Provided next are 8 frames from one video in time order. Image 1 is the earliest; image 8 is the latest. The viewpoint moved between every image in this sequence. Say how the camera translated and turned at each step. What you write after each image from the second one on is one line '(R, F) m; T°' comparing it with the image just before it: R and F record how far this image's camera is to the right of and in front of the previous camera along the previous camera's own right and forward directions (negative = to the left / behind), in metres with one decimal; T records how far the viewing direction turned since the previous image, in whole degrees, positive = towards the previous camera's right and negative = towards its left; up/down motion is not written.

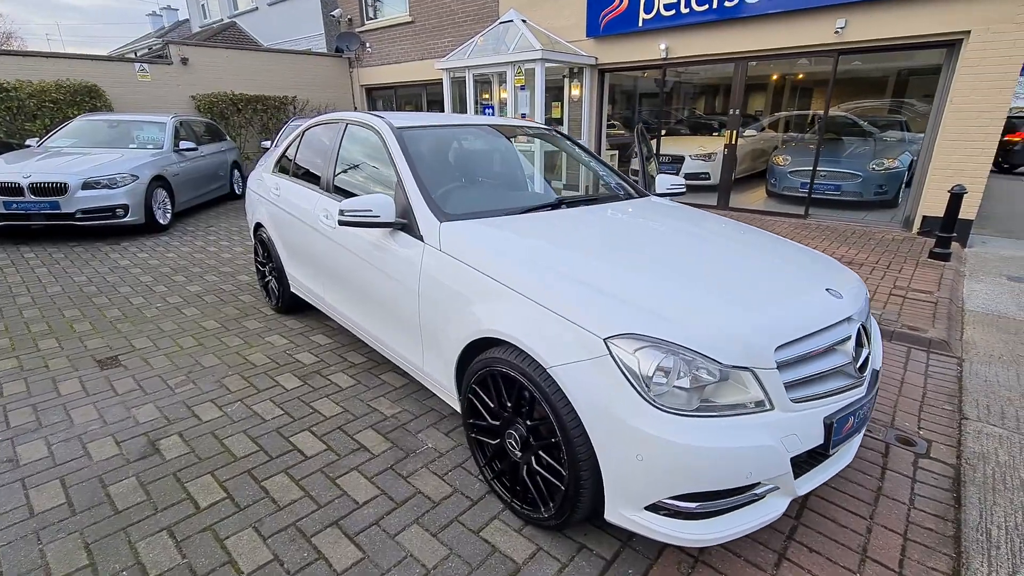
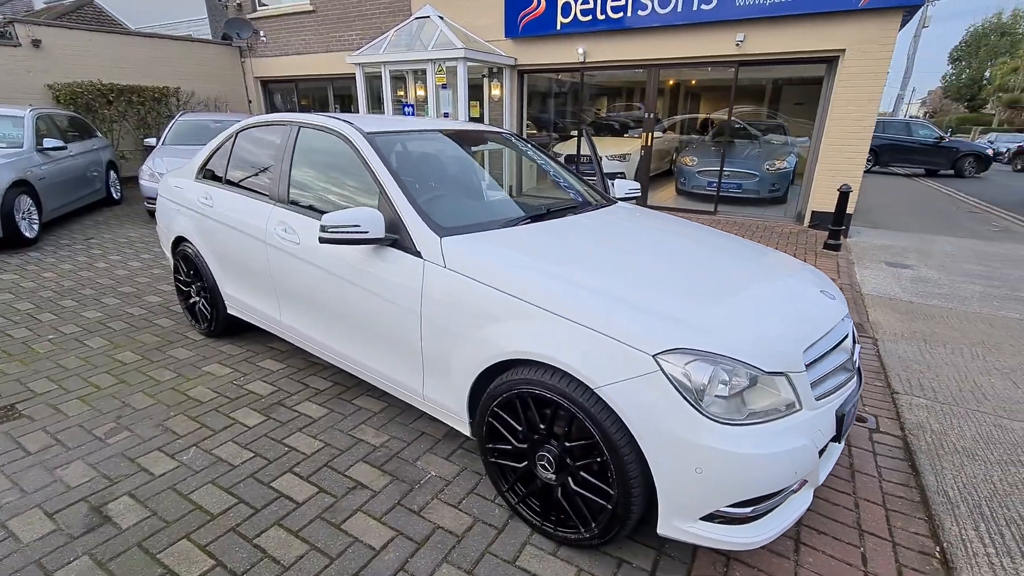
(-0.4, +0.1) m; +11°
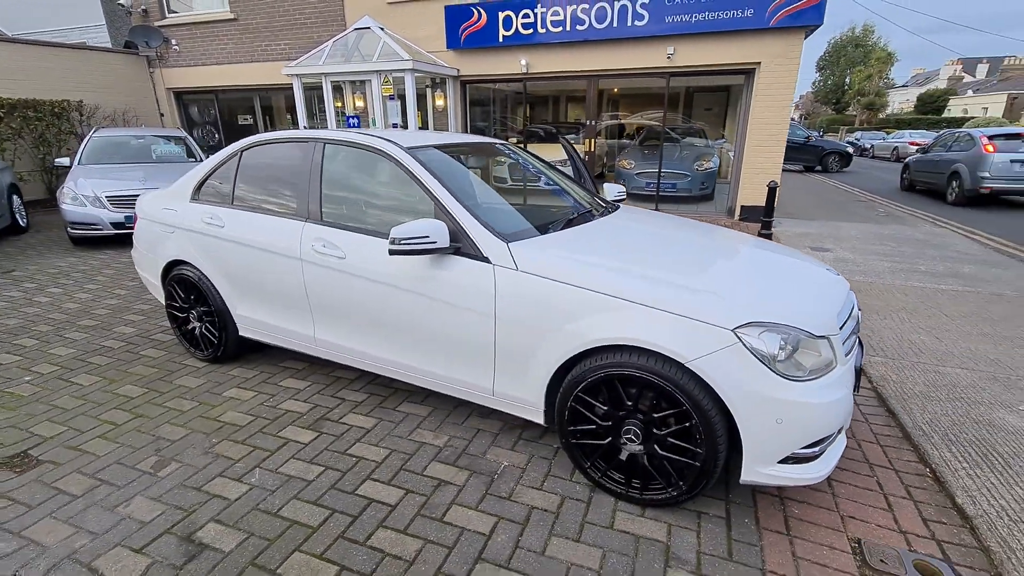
(-0.7, -0.2) m; +9°
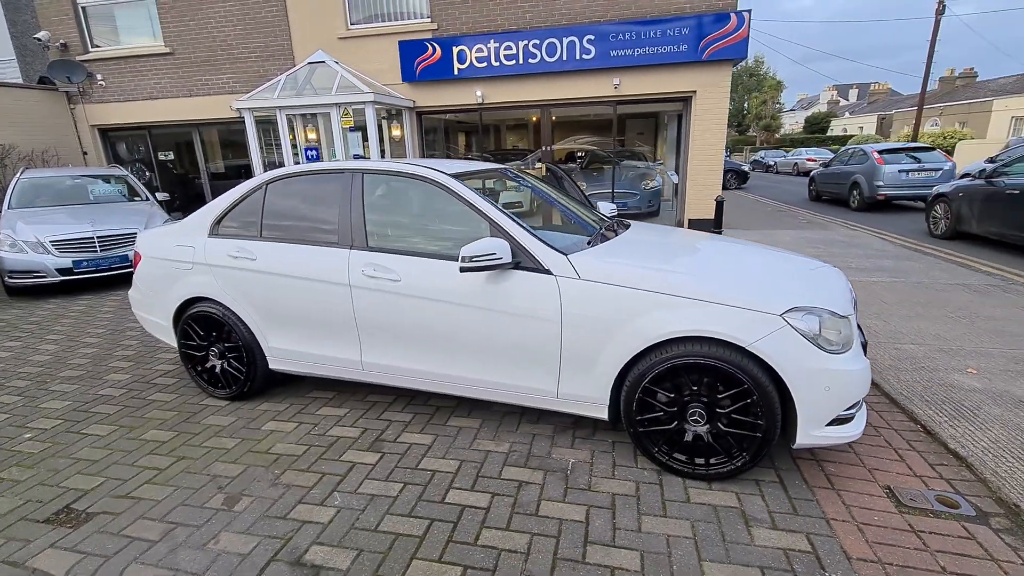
(-0.7, -0.2) m; +8°
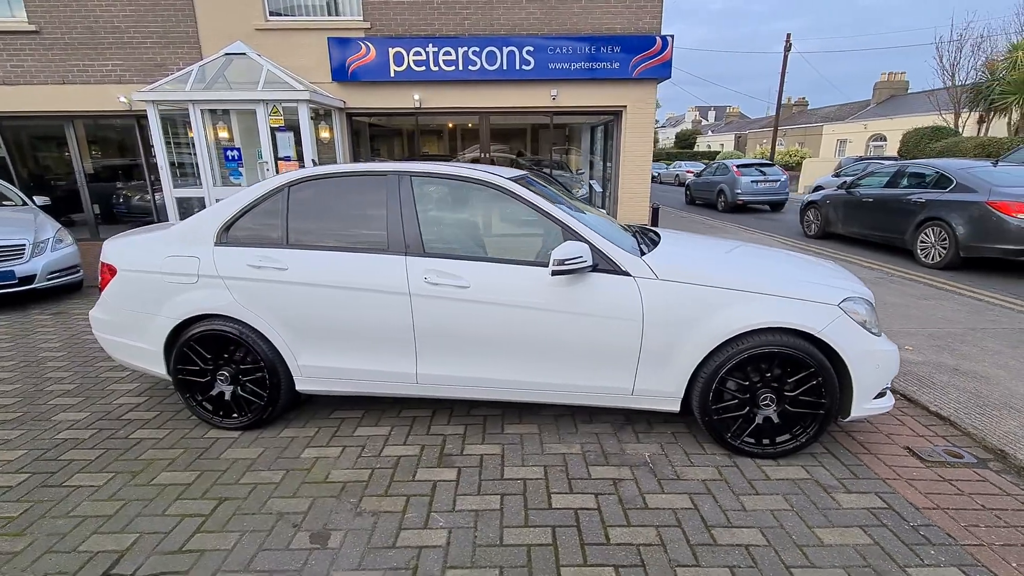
(-1.0, +0.1) m; +13°
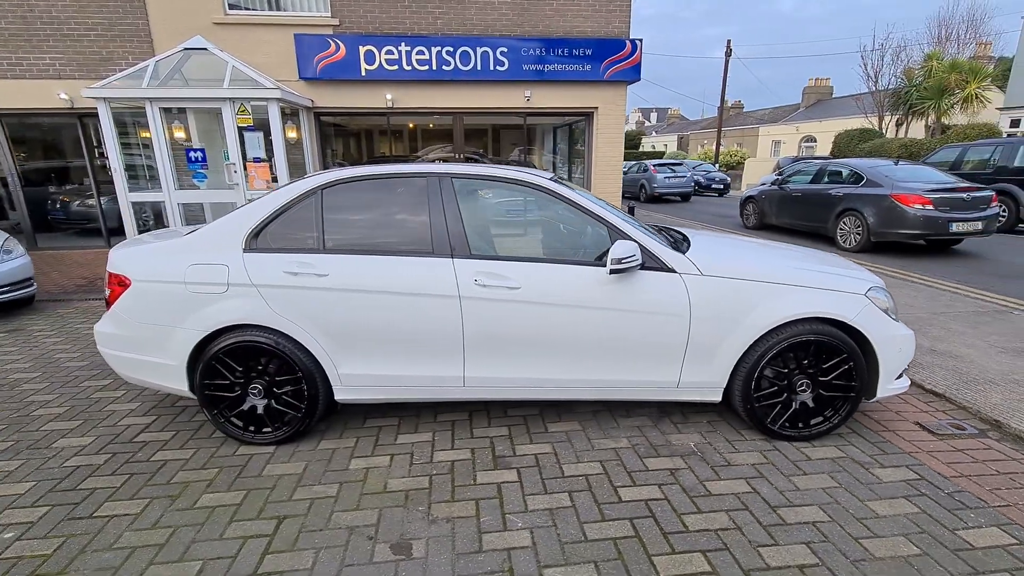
(-0.6, 0.0) m; +6°
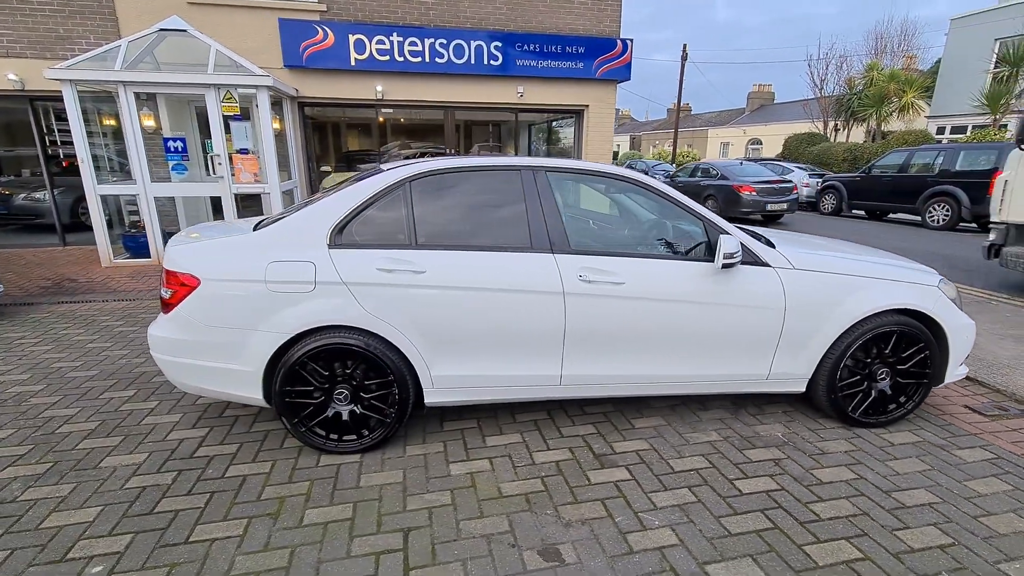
(-0.8, +0.1) m; +6°
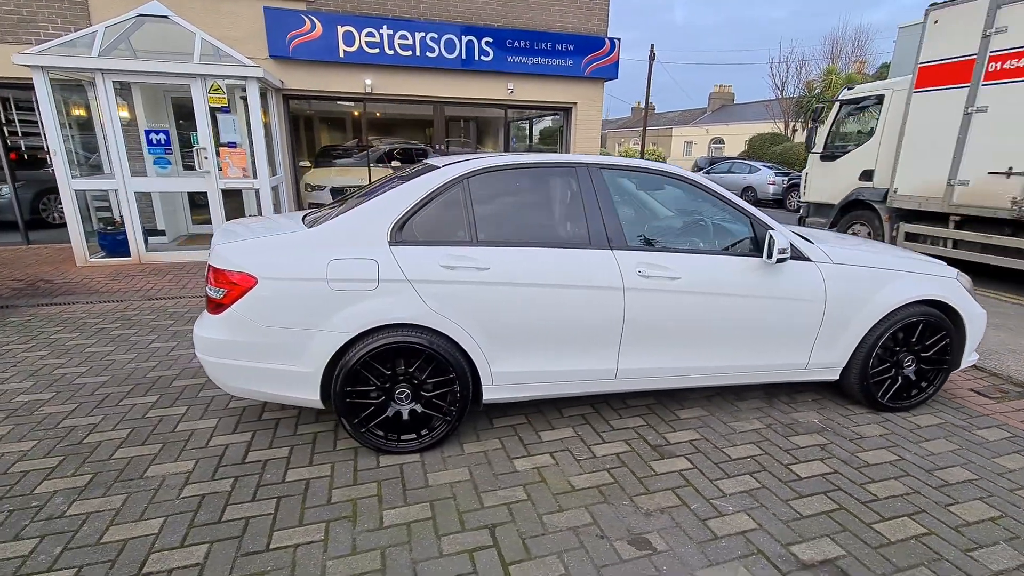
(-0.5, 0.0) m; +4°
